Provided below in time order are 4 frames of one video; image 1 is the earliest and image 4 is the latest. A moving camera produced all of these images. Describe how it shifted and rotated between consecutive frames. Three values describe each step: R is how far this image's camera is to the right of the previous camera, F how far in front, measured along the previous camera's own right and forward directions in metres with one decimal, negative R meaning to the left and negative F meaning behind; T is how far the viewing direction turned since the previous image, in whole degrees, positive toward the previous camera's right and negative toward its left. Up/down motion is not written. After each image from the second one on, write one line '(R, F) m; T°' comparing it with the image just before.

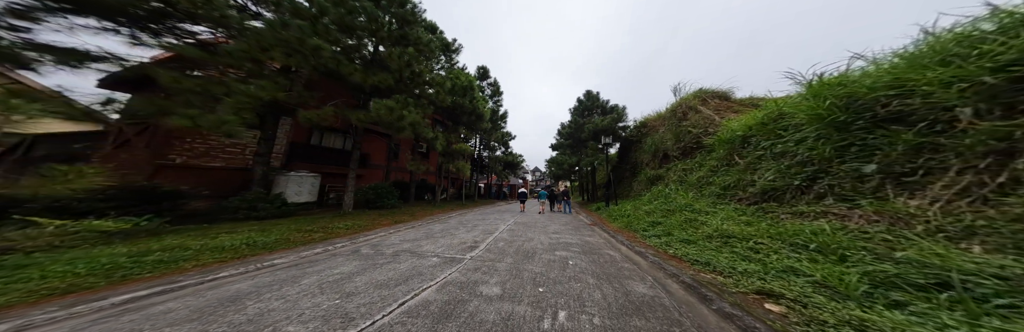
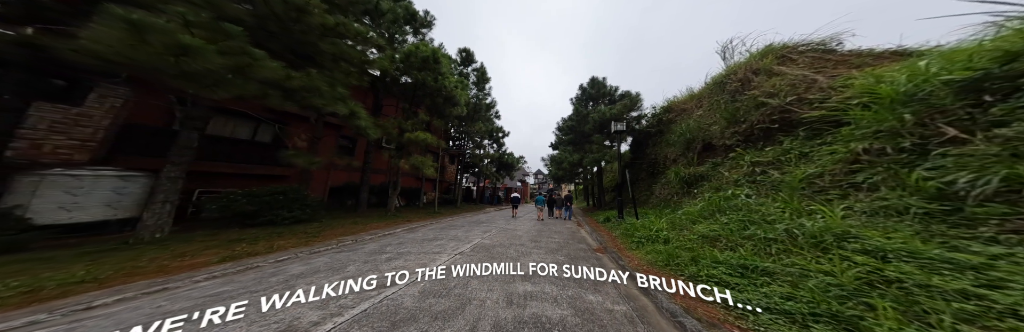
(+1.4, +3.1) m; -2°
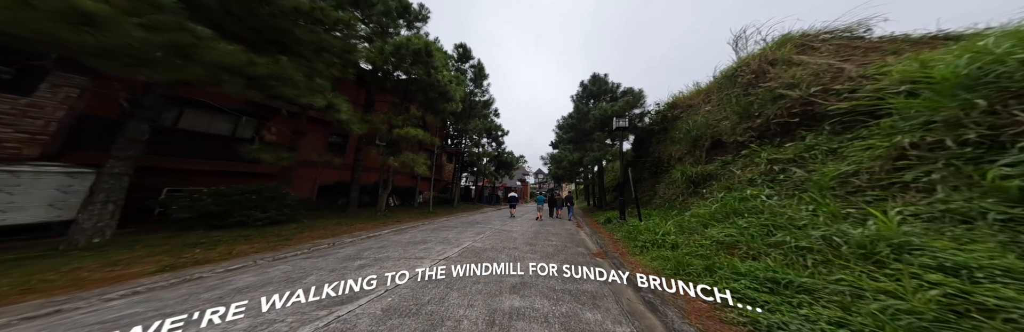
(+0.2, +0.5) m; 0°
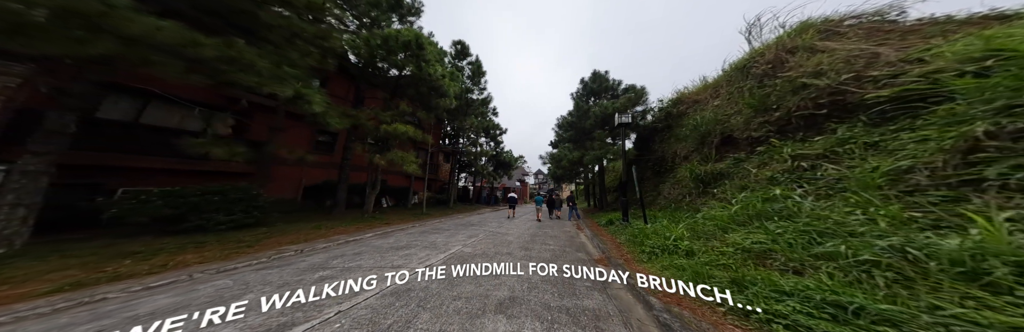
(+0.2, +0.5) m; 0°
